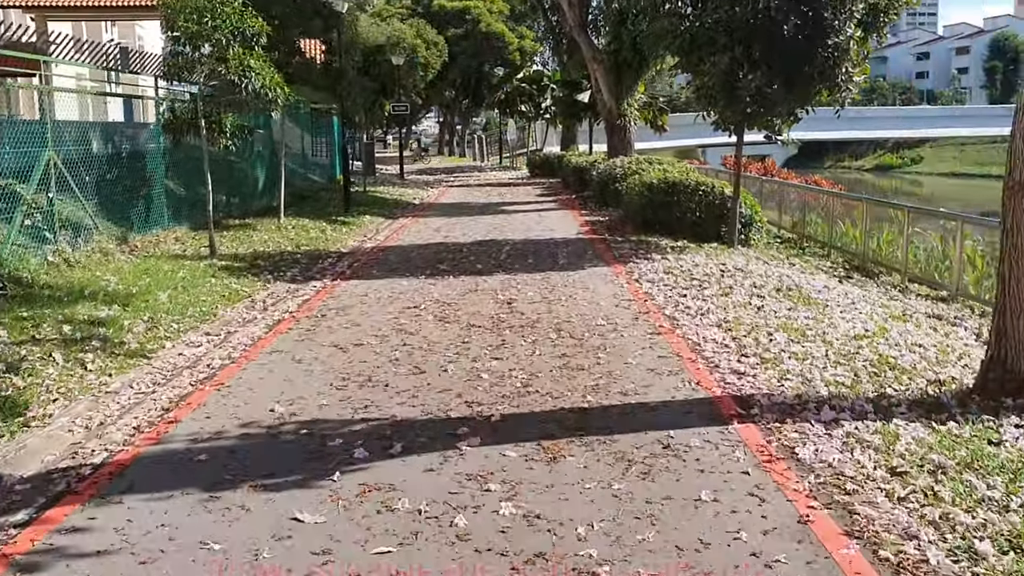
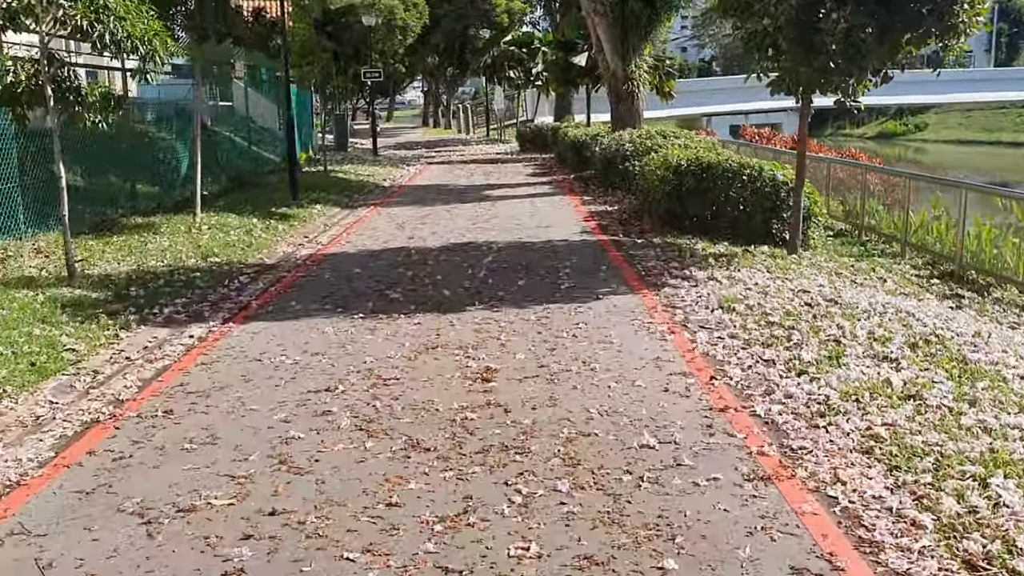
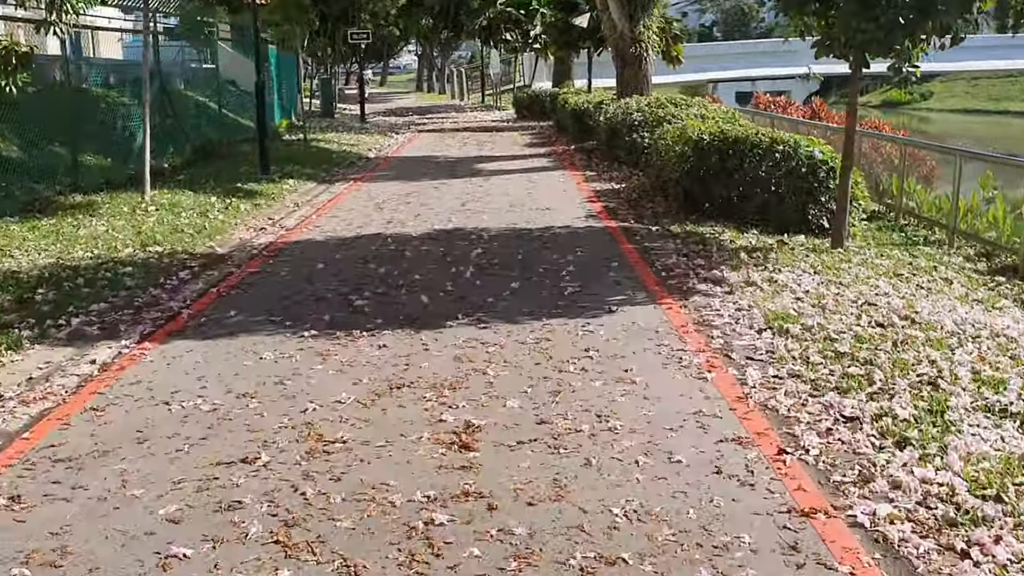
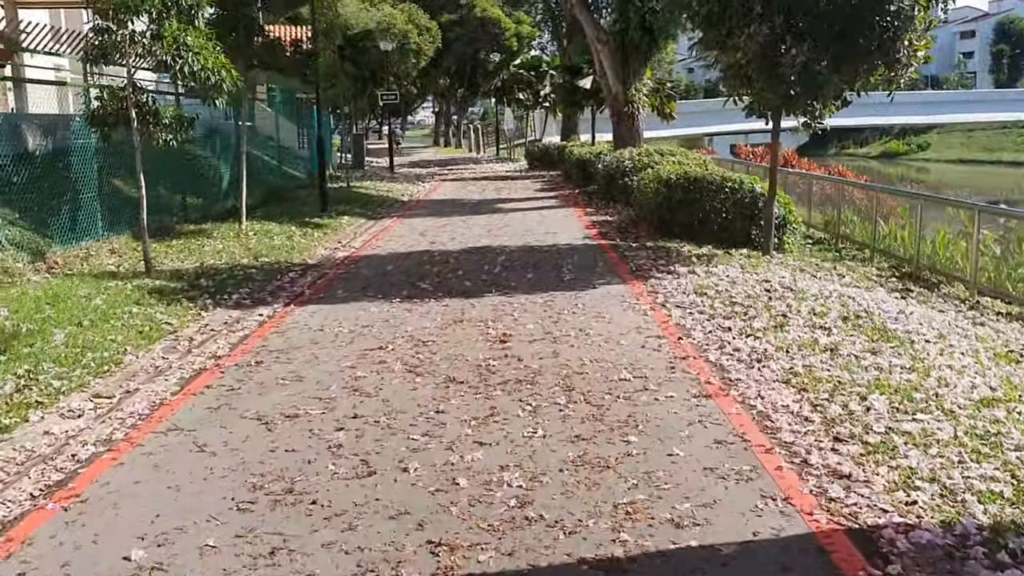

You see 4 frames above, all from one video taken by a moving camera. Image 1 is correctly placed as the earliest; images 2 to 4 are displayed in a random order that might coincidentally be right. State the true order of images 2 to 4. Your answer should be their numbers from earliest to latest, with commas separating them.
4, 2, 3
